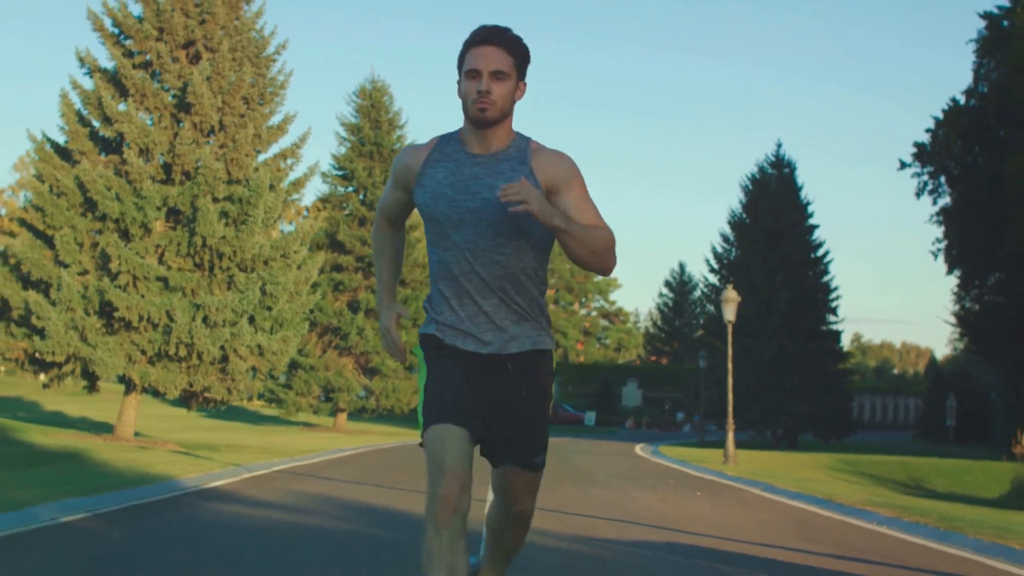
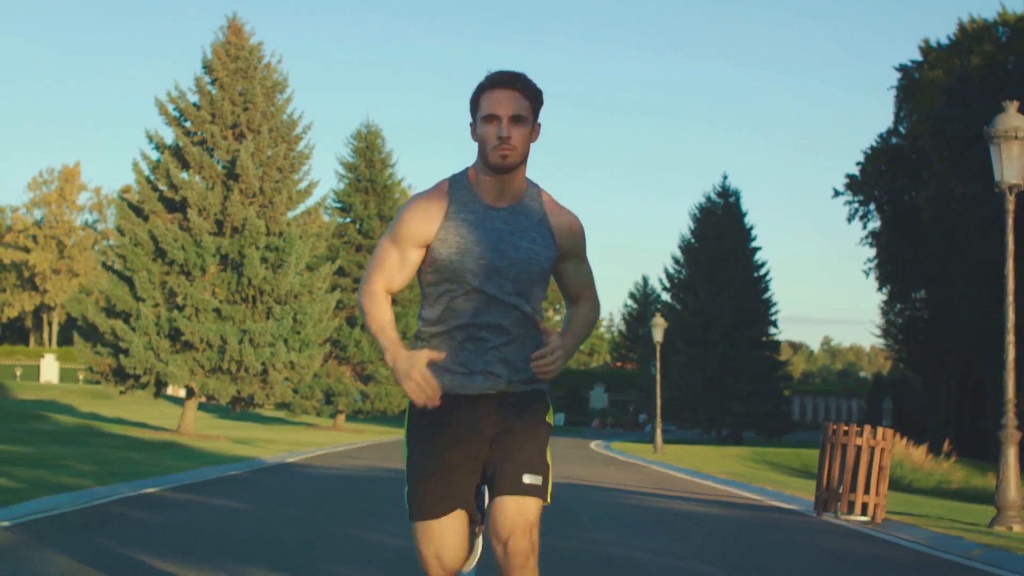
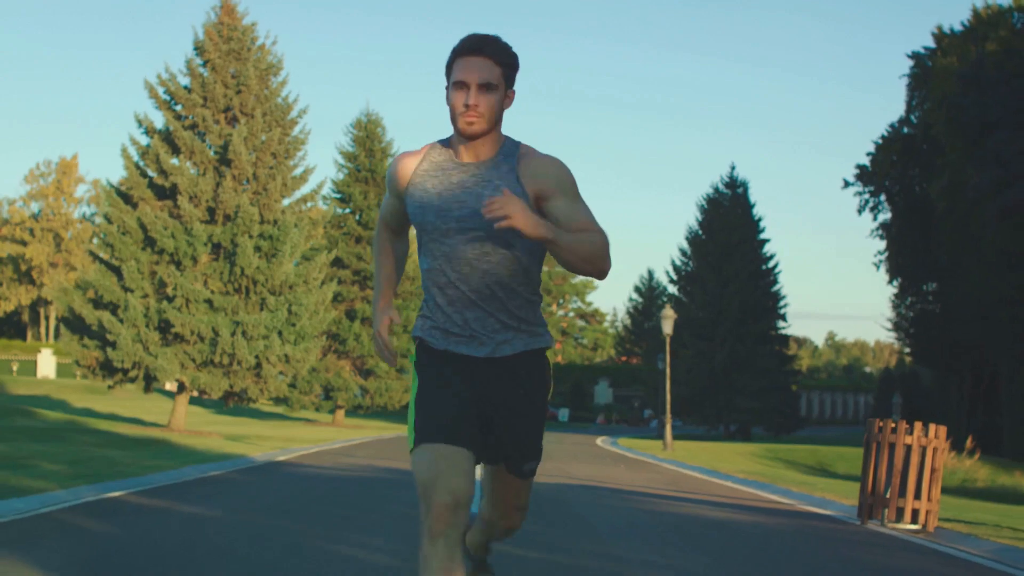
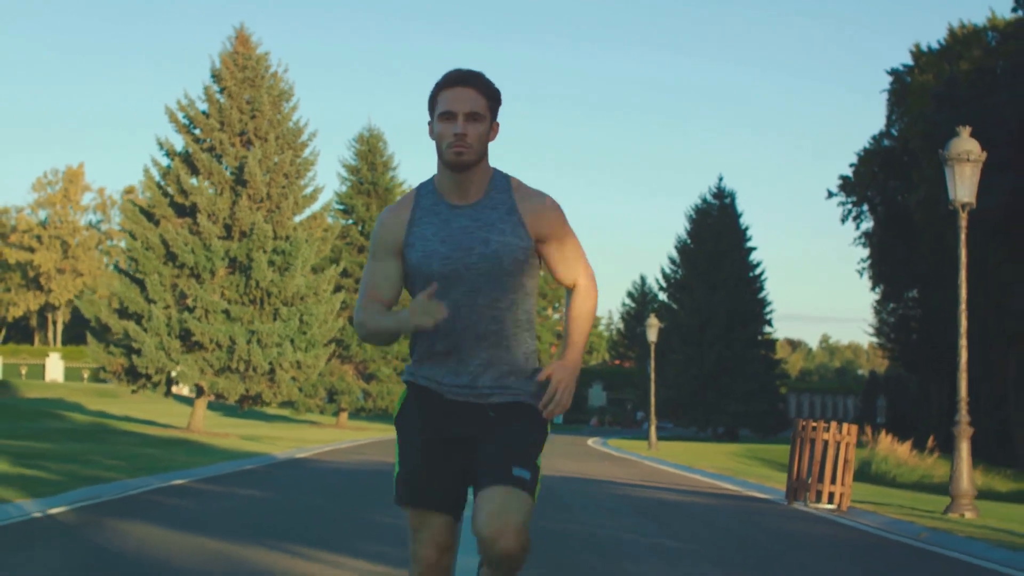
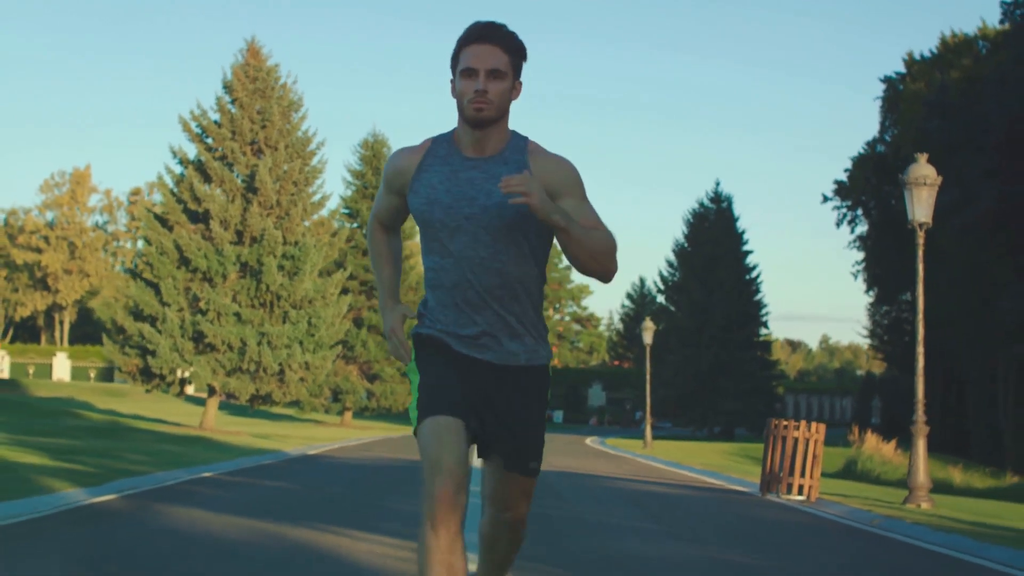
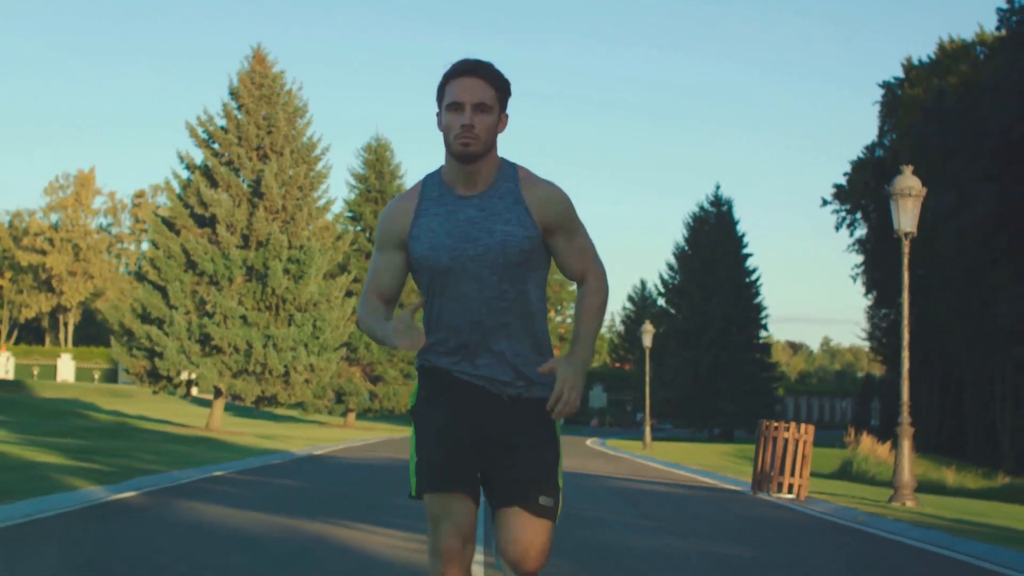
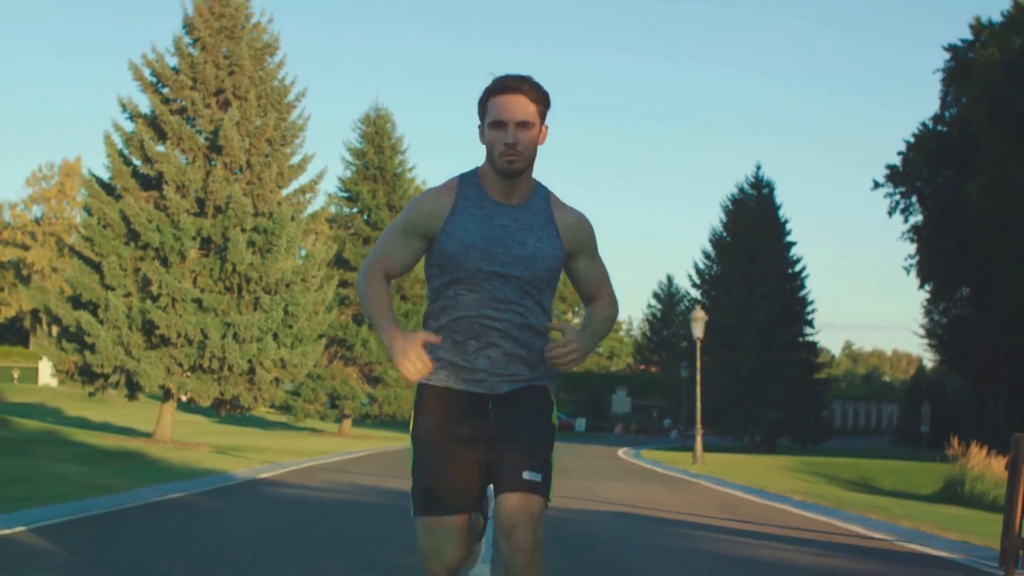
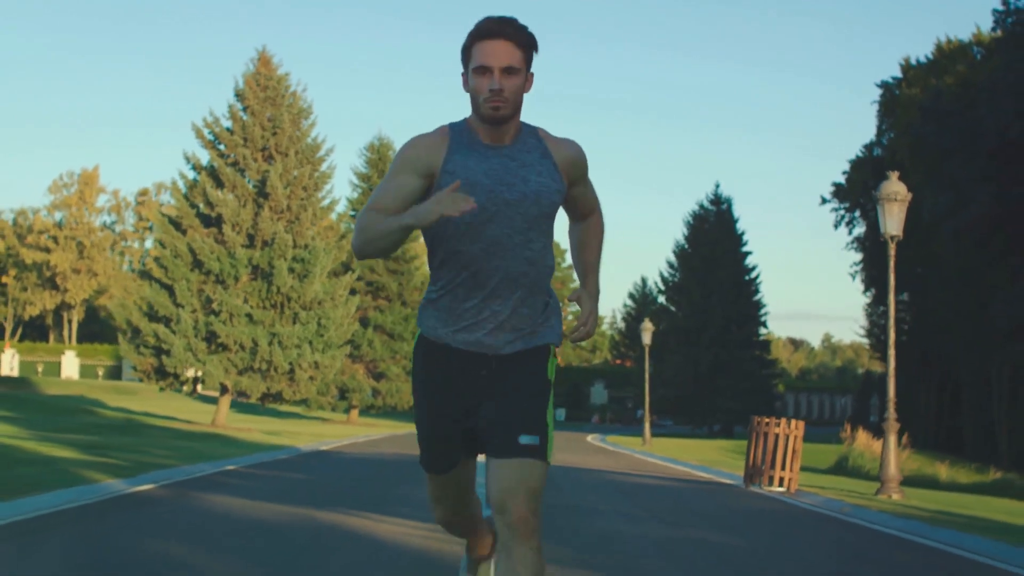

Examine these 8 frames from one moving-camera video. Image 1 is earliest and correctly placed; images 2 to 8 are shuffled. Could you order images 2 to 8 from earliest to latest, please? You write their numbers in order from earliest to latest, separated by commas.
7, 3, 2, 4, 5, 6, 8
